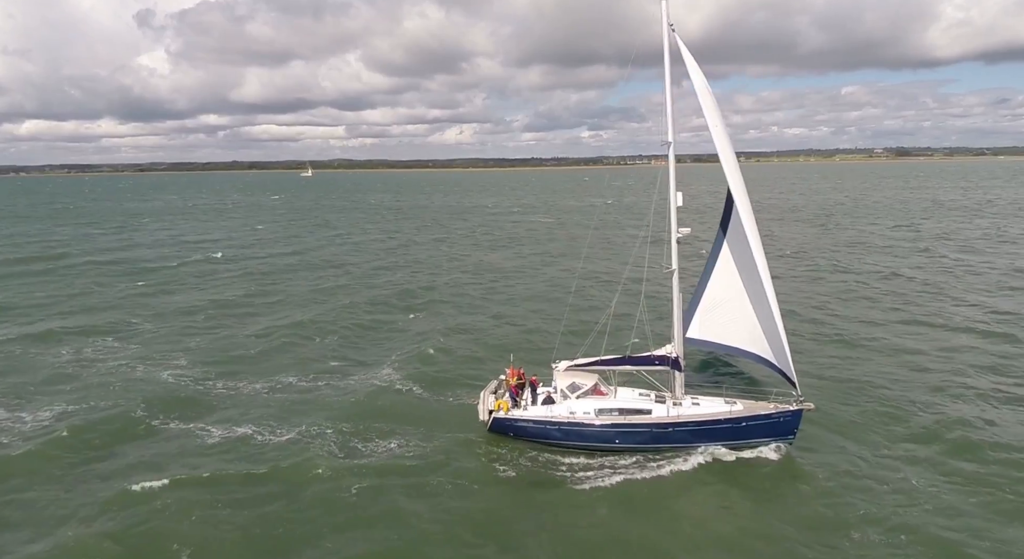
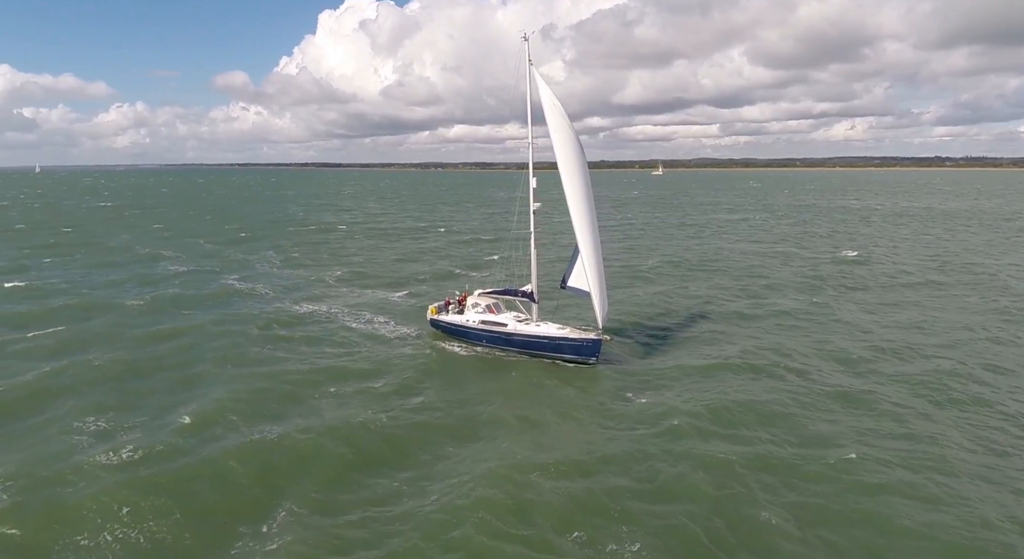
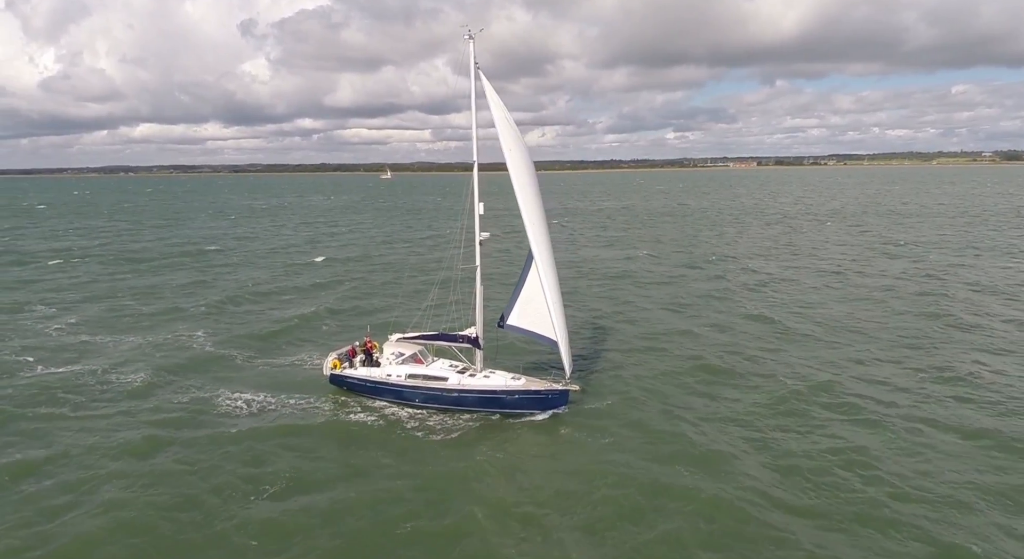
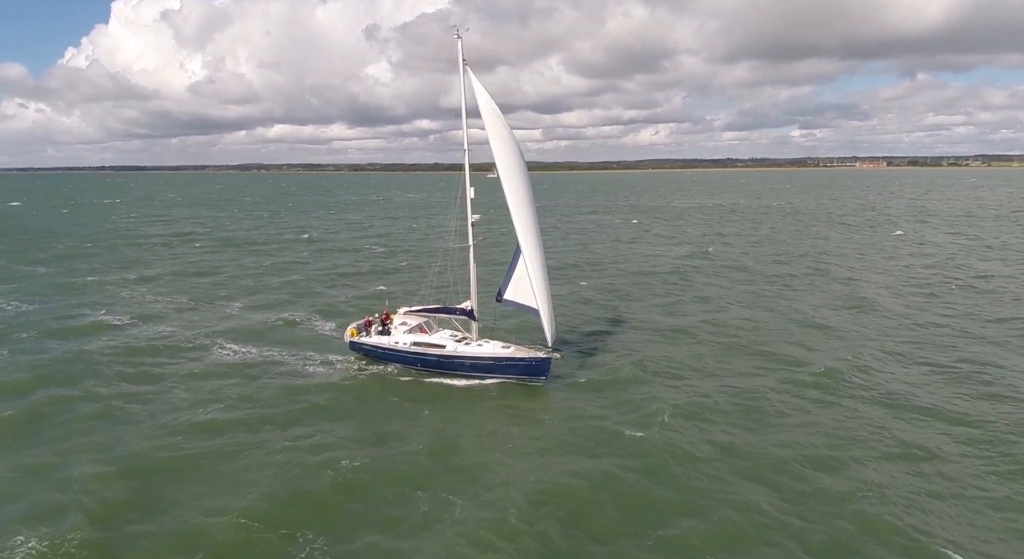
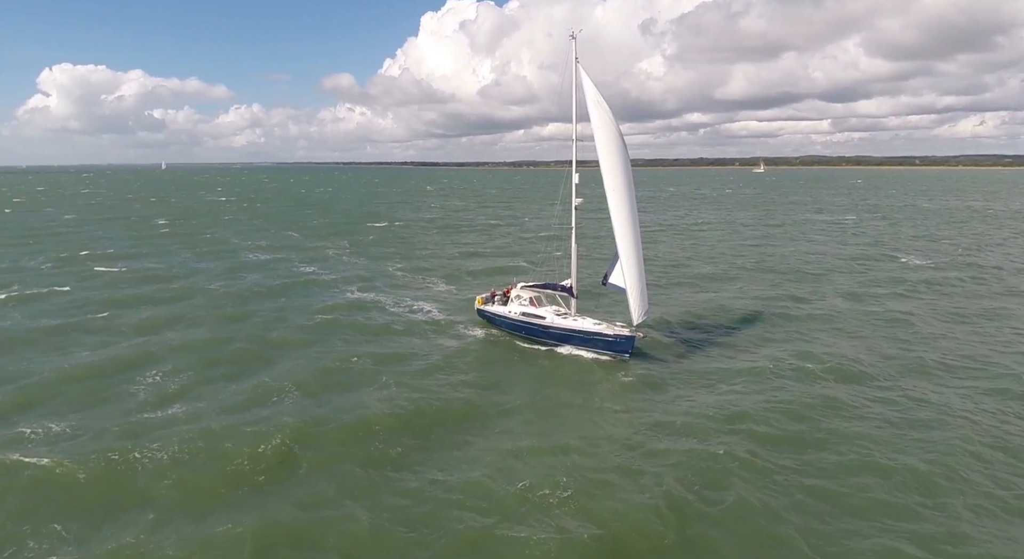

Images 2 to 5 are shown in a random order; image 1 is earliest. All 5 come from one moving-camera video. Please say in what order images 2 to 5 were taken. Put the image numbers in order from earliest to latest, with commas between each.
3, 4, 2, 5
